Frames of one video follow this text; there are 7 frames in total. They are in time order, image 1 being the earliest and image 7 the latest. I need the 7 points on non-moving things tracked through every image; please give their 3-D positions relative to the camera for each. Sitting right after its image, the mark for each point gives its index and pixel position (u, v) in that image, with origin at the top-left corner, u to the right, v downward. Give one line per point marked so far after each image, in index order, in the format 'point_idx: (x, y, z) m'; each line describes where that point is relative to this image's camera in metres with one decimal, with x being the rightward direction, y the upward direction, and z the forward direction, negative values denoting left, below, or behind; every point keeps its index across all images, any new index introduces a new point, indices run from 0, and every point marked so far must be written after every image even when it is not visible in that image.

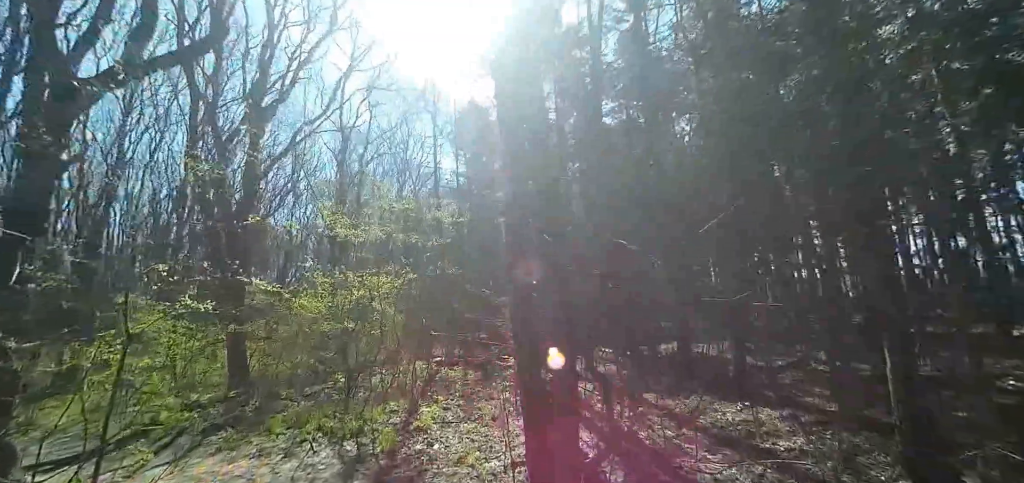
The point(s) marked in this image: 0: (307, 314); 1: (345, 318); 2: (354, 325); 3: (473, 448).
0: (-4.2, -1.5, +9.4) m
1: (-3.3, -1.5, +9.4) m
2: (-3.2, -1.7, +9.5) m
3: (-0.5, -2.7, +6.1) m
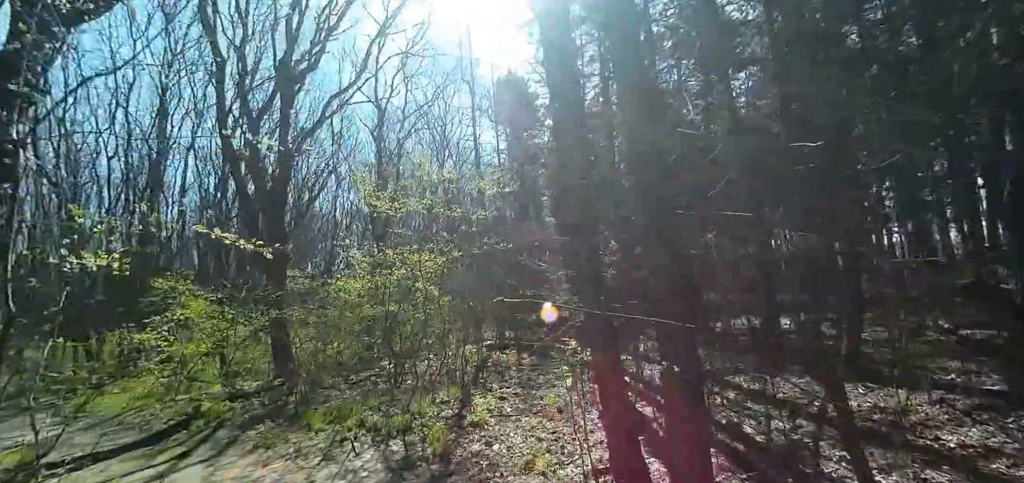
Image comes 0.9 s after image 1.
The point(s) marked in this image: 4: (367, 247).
0: (-3.1, -1.0, +8.7) m
1: (-2.3, -1.1, +8.6) m
2: (-2.1, -1.2, +8.7) m
3: (+0.3, -2.3, +5.1) m
4: (-3.0, -0.1, +9.7) m
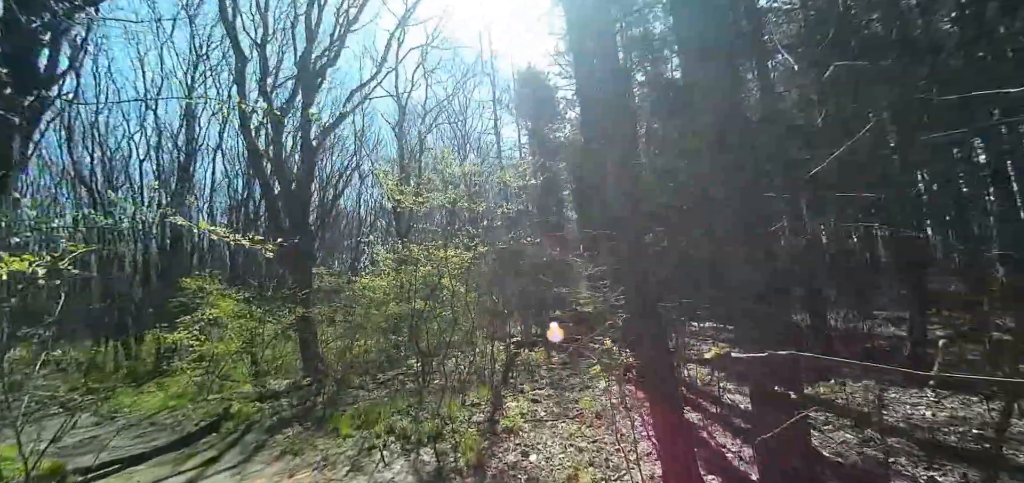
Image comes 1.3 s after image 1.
0: (-2.6, -1.0, +8.5) m
1: (-1.7, -1.0, +8.4) m
2: (-1.6, -1.2, +8.5) m
3: (+0.7, -2.2, +4.8) m
4: (-2.4, 0.0, +9.5) m
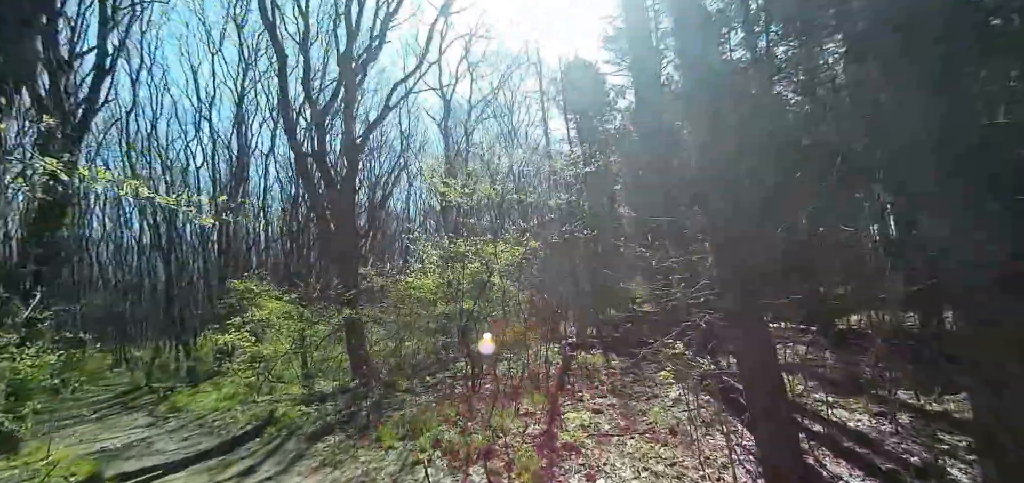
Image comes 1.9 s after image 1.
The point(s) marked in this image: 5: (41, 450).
0: (-1.7, -0.9, +8.0) m
1: (-0.8, -0.9, +7.8) m
2: (-0.6, -1.1, +7.9) m
3: (+1.2, -2.1, +4.0) m
4: (-1.4, 0.0, +9.0) m
5: (-6.0, -2.6, +5.9) m
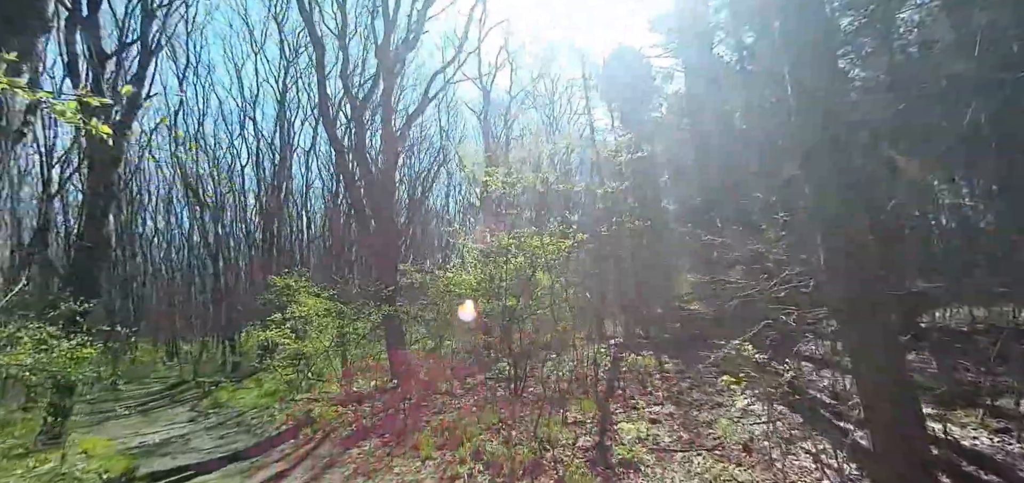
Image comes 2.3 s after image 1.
0: (-0.9, -0.8, +7.6) m
1: (-0.1, -0.8, +7.4) m
2: (+0.1, -0.9, +7.4) m
3: (+1.6, -2.0, +3.4) m
4: (-0.6, +0.1, +8.6) m
5: (-5.4, -2.5, +5.9) m
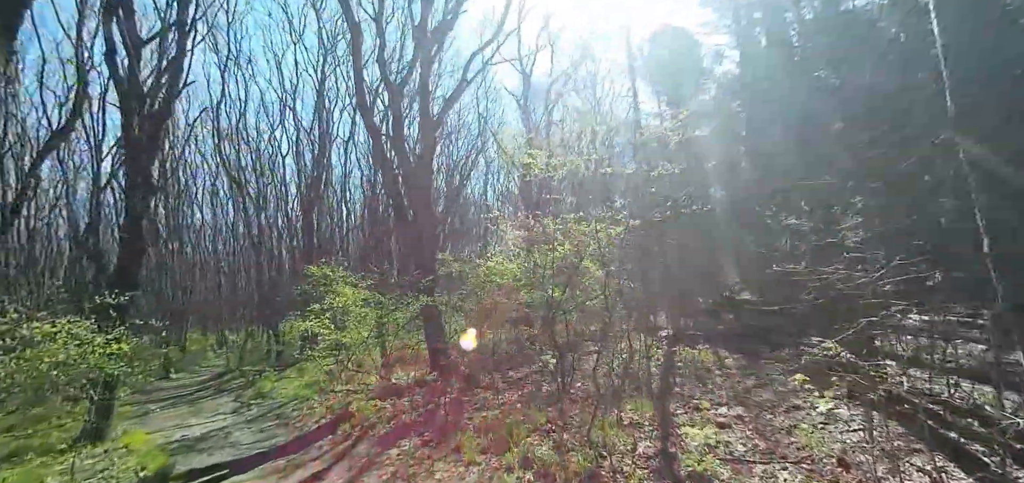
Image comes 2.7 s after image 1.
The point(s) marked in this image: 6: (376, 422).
0: (-0.3, -0.6, +7.2) m
1: (+0.5, -0.6, +6.8) m
2: (+0.7, -0.7, +6.9) m
3: (+2.0, -1.8, +2.7) m
4: (+0.1, +0.4, +8.1) m
5: (-4.8, -2.4, +5.8) m
6: (-1.7, -2.3, +5.9) m
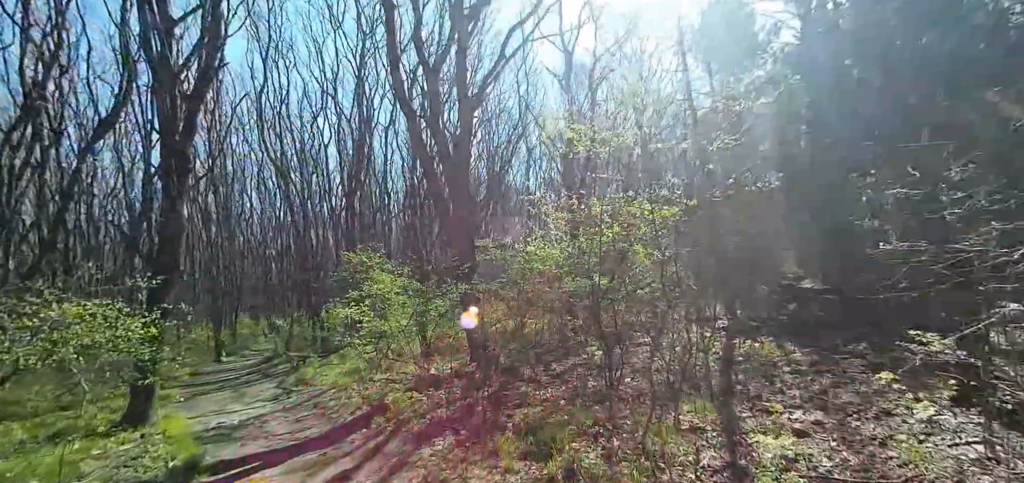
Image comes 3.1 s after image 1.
0: (+0.4, -0.4, +6.7) m
1: (+1.1, -0.4, +6.3) m
2: (+1.3, -0.5, +6.3) m
3: (+2.2, -1.7, +2.1) m
4: (+0.8, +0.6, +7.5) m
5: (-4.3, -2.2, +5.8) m
6: (-1.2, -2.1, +5.6) m
